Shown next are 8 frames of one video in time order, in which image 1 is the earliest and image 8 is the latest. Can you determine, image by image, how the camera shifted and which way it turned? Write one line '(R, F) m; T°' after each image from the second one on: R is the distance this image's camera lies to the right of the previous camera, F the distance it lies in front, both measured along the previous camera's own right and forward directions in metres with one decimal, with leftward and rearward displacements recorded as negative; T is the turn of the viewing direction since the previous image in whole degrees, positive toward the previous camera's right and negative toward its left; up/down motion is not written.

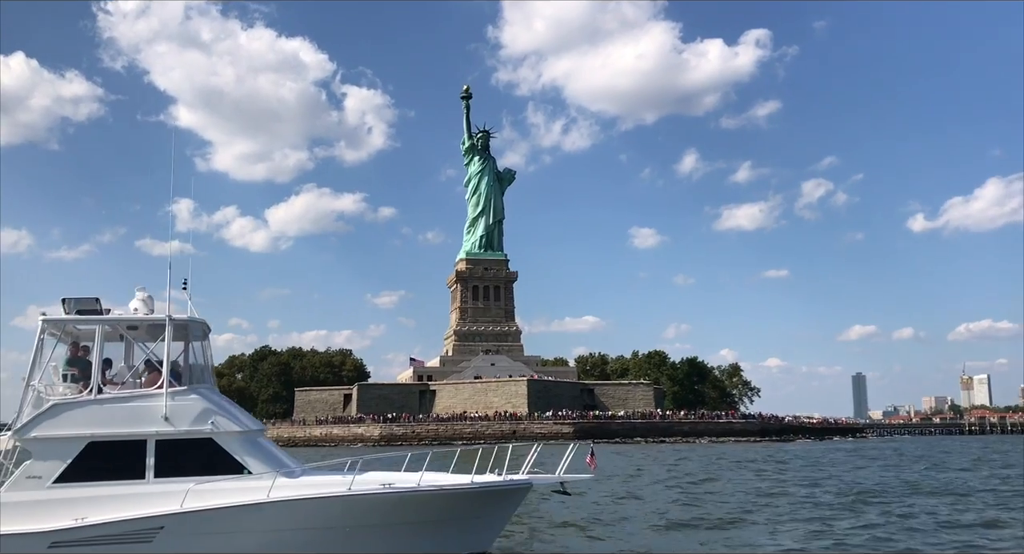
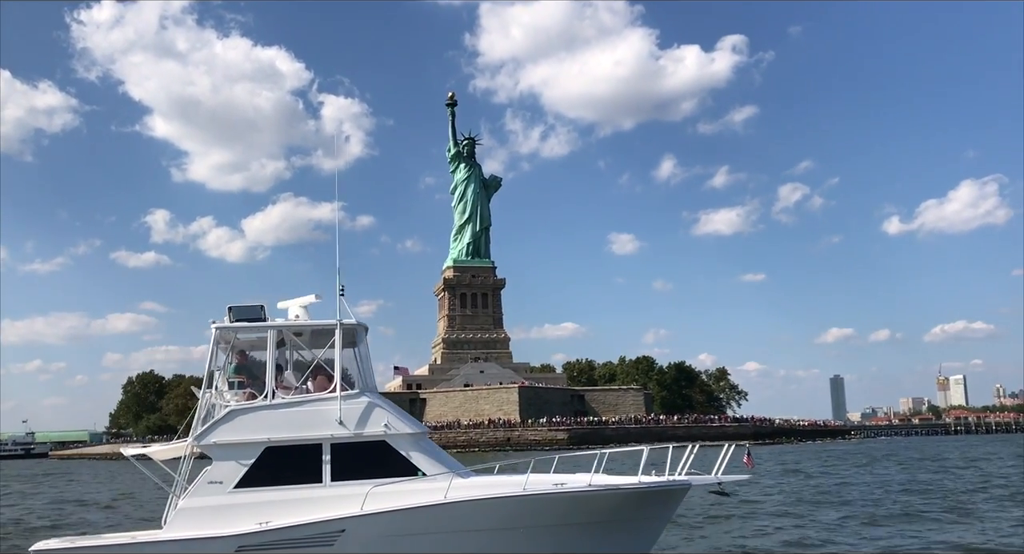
(-1.1, -0.1) m; +1°
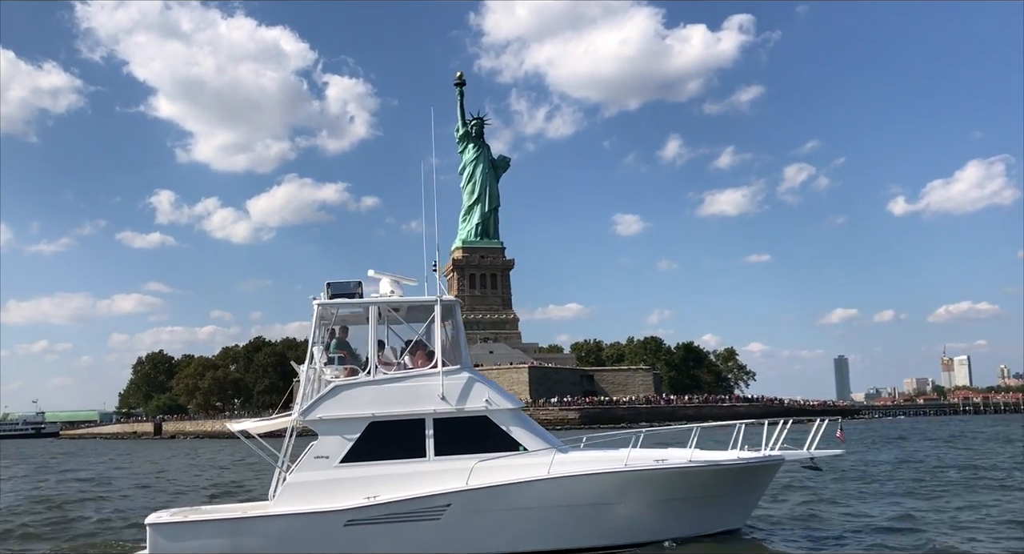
(-0.6, 0.0) m; 0°
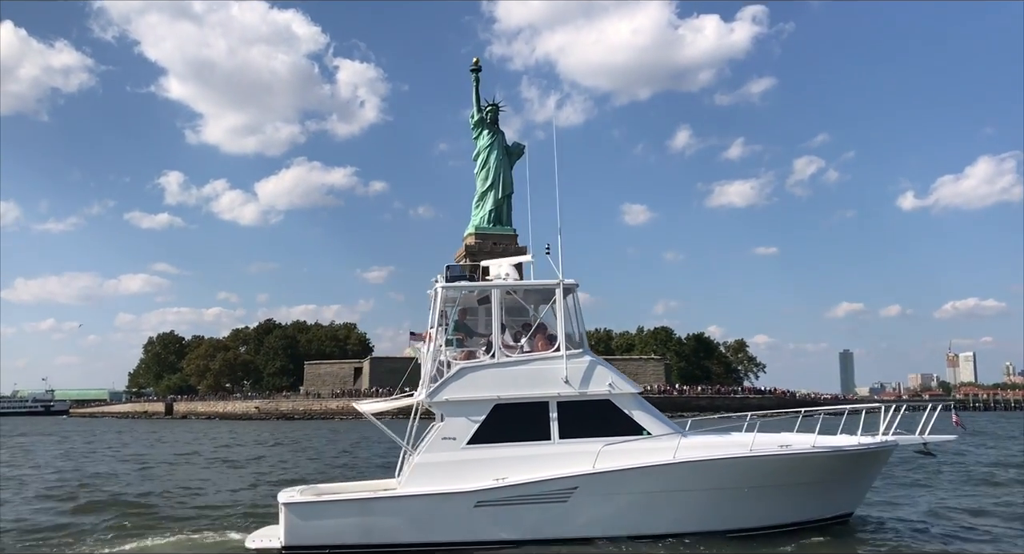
(-0.7, 0.0) m; 0°
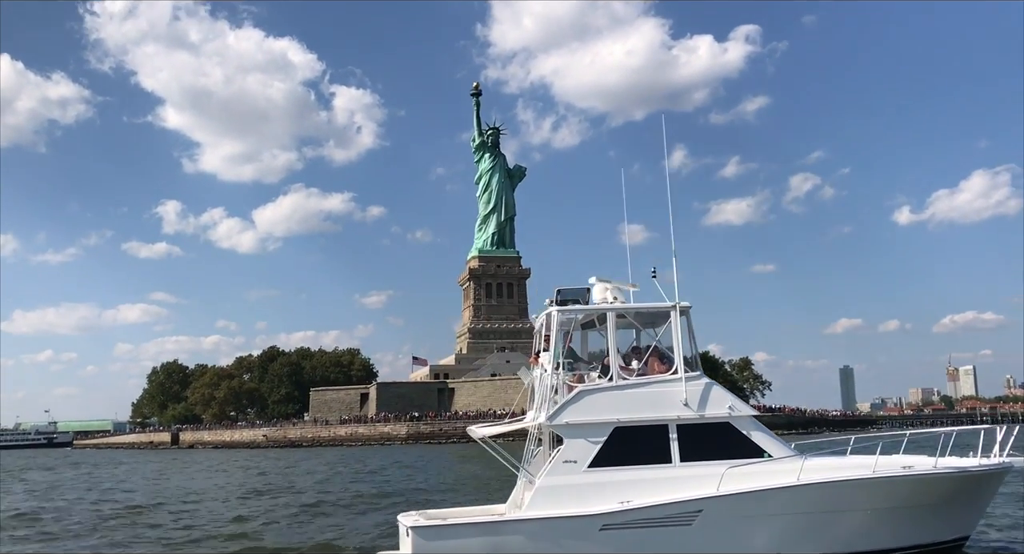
(-0.7, 0.0) m; 0°
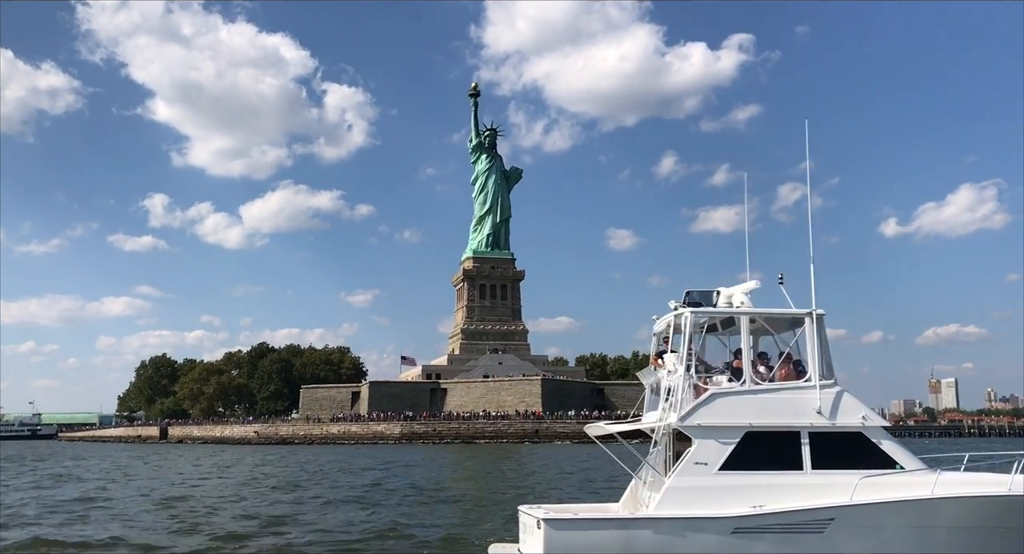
(-0.9, +0.2) m; +1°
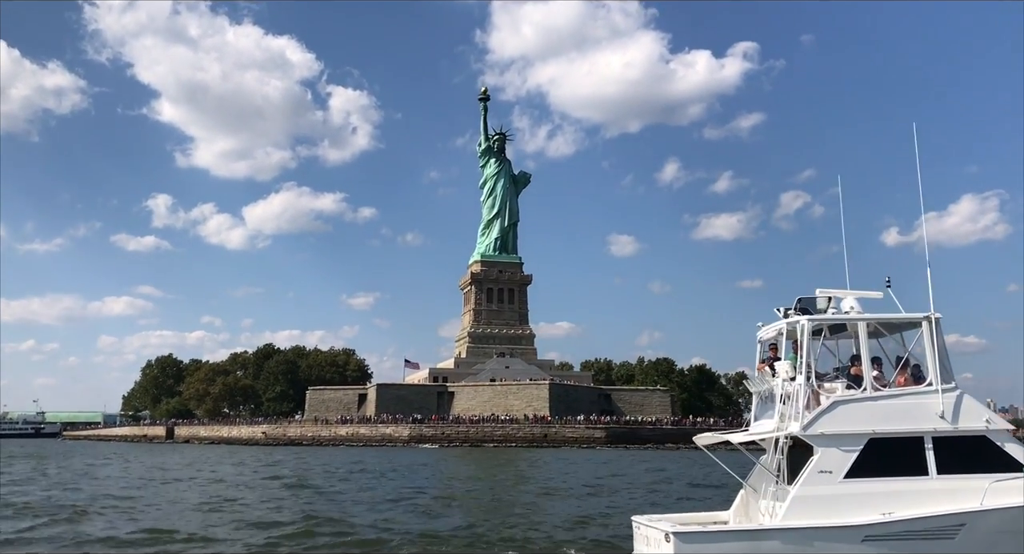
(-0.8, -0.1) m; 0°
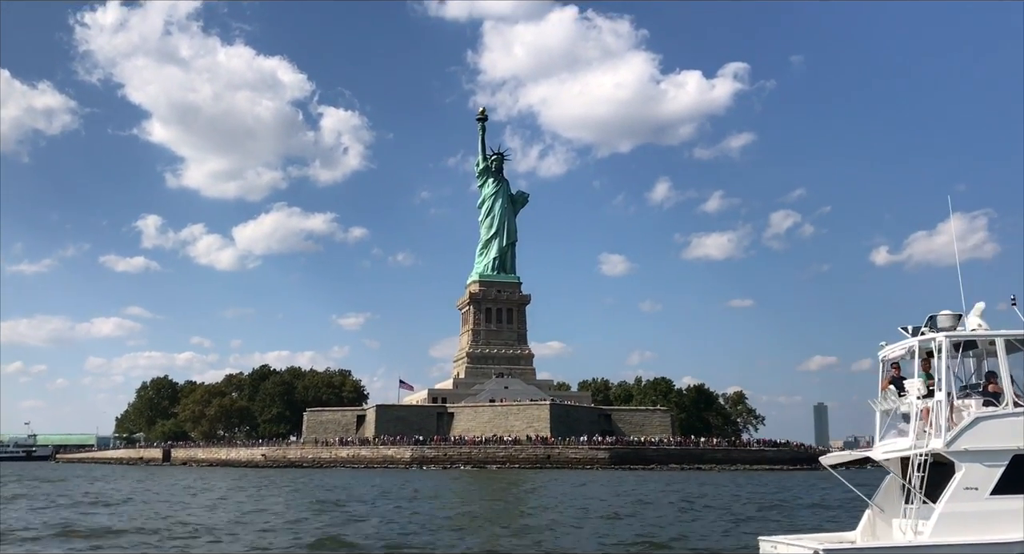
(-1.0, +0.2) m; +1°
